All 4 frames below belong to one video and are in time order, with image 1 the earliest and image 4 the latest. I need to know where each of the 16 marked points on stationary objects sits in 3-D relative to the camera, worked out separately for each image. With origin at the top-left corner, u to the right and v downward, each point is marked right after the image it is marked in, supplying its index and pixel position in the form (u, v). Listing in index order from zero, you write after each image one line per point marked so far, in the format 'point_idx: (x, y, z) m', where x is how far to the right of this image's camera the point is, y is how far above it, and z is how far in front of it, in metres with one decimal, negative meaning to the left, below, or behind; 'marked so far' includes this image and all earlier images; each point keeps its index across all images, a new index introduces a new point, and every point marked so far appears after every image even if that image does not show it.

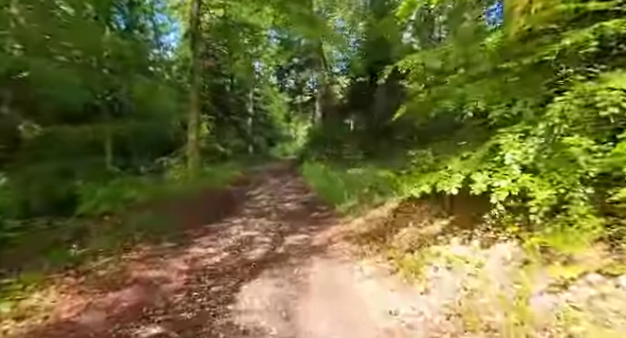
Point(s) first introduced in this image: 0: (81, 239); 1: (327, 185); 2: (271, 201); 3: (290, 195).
0: (-4.2, -1.3, +5.2) m
1: (+0.4, -0.6, +10.4) m
2: (-1.3, -1.0, +8.9) m
3: (-0.7, -0.9, +9.7) m
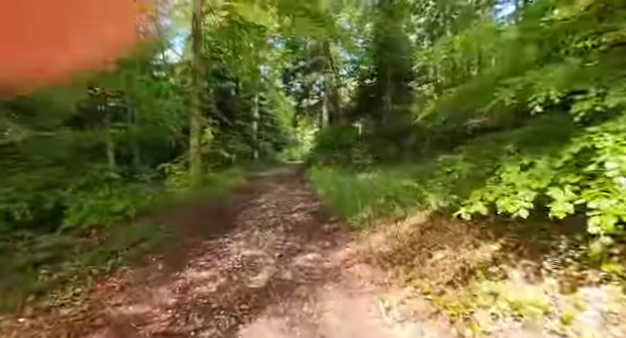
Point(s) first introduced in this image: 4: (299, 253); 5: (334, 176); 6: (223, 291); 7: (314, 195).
0: (-4.0, -1.4, +4.6) m
1: (+0.7, -0.8, +9.7) m
2: (-1.1, -1.2, +8.3) m
3: (-0.5, -1.1, +9.0) m
4: (-0.2, -1.5, +5.1) m
5: (+0.9, -0.3, +13.6) m
6: (-1.2, -1.5, +3.7) m
7: (0.0, -0.9, +10.6) m
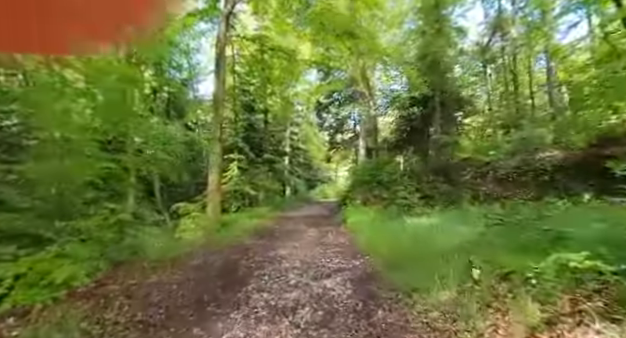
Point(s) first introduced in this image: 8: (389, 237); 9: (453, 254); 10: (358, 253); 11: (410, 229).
0: (-3.6, -1.9, +2.7) m
1: (+1.7, -1.8, +7.2) m
2: (-0.2, -2.1, +6.0) m
3: (+0.4, -2.1, +6.6) m
4: (+0.2, -2.0, +2.7) m
5: (+2.3, -1.9, +11.1) m
6: (-0.9, -1.9, +1.4) m
7: (+1.0, -2.1, +8.1) m
8: (+2.1, -1.8, +8.0) m
9: (+2.6, -1.6, +5.7) m
10: (+1.1, -2.0, +7.2) m
11: (+2.9, -1.8, +8.7) m
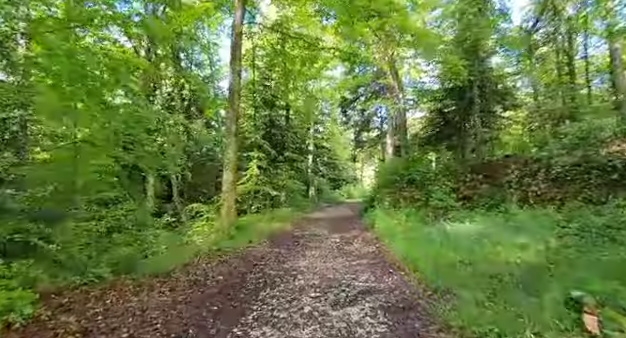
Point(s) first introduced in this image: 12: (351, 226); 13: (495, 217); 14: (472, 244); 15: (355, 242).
0: (-3.5, -1.8, +1.8) m
1: (+2.1, -1.8, +5.9) m
2: (+0.1, -2.0, +4.8) m
3: (+0.8, -2.0, +5.4) m
4: (+0.3, -1.9, +1.5) m
5: (+3.1, -1.8, +9.7) m
6: (-0.9, -1.8, +0.3) m
7: (+1.6, -2.0, +6.8) m
8: (+2.6, -1.7, +6.6) m
9: (+2.9, -1.5, +4.3) m
10: (+1.5, -2.0, +5.9) m
11: (+3.5, -1.7, +7.3) m
12: (+1.6, -2.4, +12.2) m
13: (+6.1, -1.6, +9.9) m
14: (+3.4, -1.6, +6.3) m
15: (+1.2, -2.2, +8.7) m
